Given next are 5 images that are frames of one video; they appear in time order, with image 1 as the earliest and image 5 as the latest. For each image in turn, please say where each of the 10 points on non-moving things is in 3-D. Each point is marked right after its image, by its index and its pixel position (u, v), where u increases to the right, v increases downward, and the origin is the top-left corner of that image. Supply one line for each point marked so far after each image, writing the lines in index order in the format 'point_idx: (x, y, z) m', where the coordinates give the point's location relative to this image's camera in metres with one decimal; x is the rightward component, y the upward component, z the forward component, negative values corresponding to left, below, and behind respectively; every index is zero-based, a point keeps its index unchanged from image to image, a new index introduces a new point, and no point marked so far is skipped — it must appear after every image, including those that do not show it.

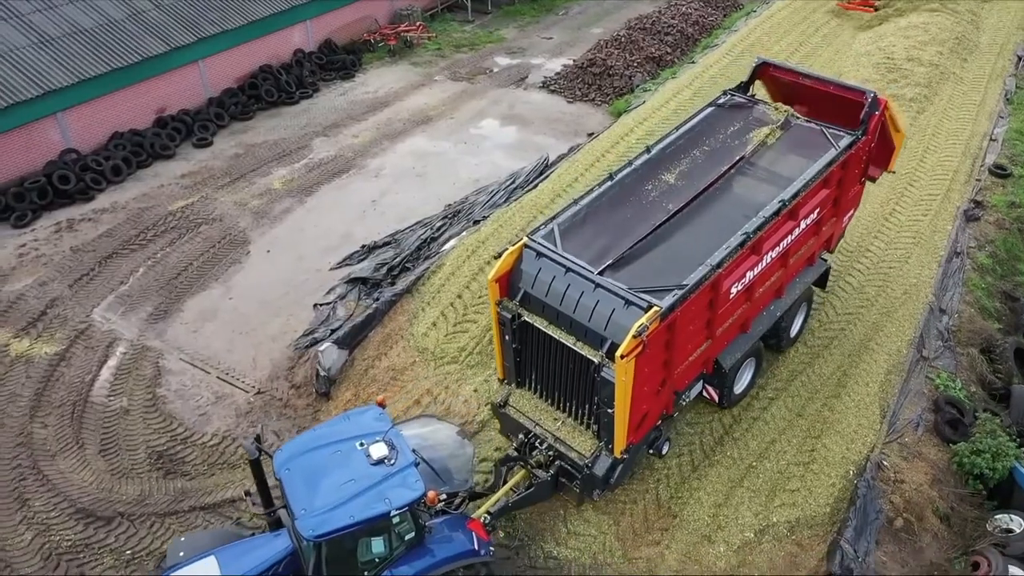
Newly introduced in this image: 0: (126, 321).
0: (-5.2, -0.4, +9.7) m
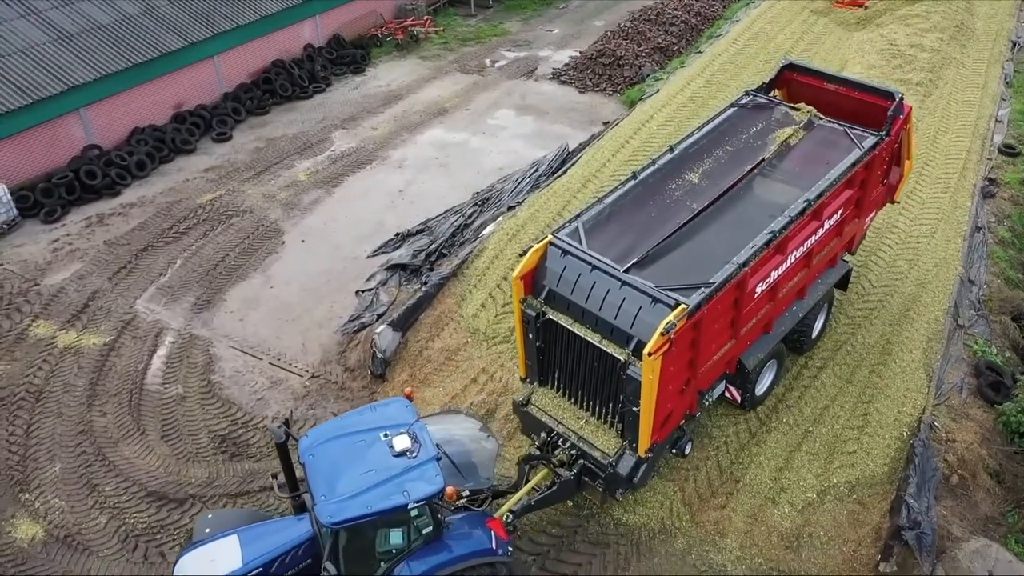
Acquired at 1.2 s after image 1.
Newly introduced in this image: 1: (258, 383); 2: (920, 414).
0: (-4.6, -0.3, +9.8) m
1: (-3.1, -1.1, +8.7) m
2: (+4.3, -1.3, +7.6) m
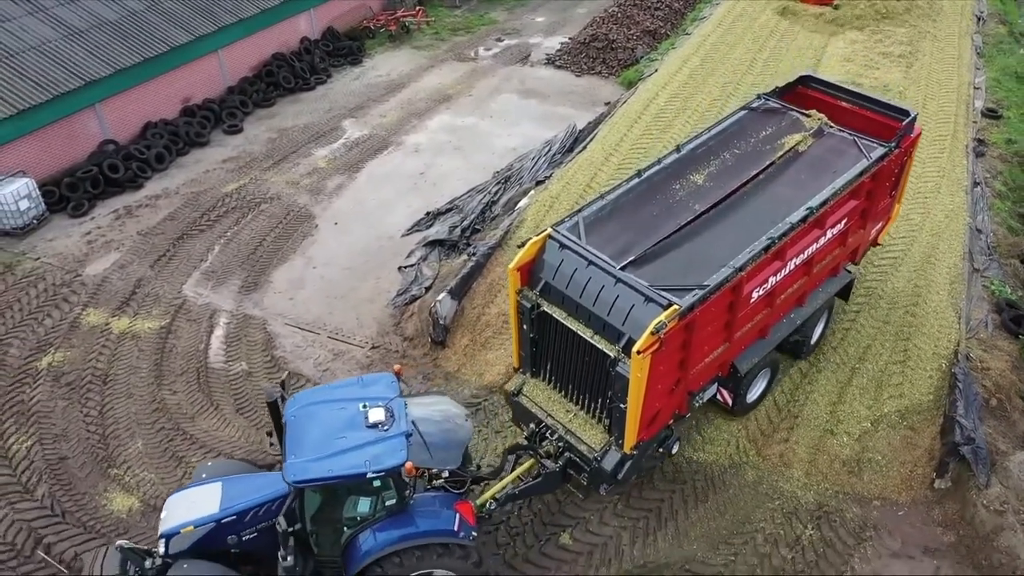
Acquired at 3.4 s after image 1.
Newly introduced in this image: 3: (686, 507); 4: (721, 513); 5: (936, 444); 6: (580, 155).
0: (-4.0, -0.1, +9.9) m
1: (-2.4, -0.8, +8.9) m
2: (+5.1, -0.7, +8.3) m
3: (+1.7, -2.2, +7.1) m
4: (+2.0, -2.2, +7.1) m
5: (+4.3, -1.6, +7.4) m
6: (+1.2, +2.3, +12.2) m
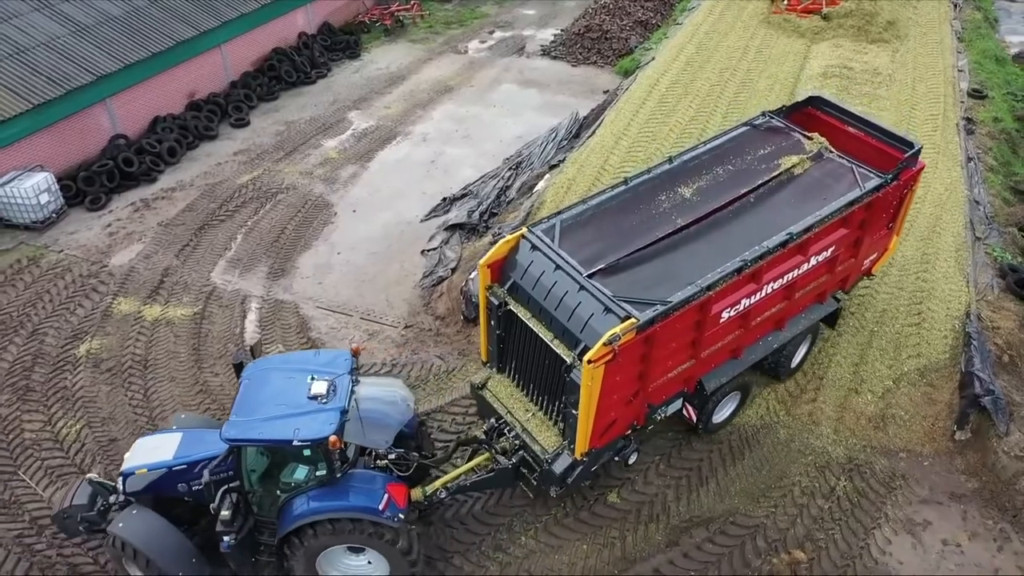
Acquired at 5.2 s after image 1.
0: (-3.7, +0.1, +10.1) m
1: (-2.0, -0.6, +9.1) m
2: (+5.5, -0.2, +8.7) m
3: (+2.2, -1.8, +7.5) m
4: (+2.5, -1.9, +7.4) m
5: (+4.8, -1.2, +7.8) m
6: (+1.4, +2.6, +12.5) m
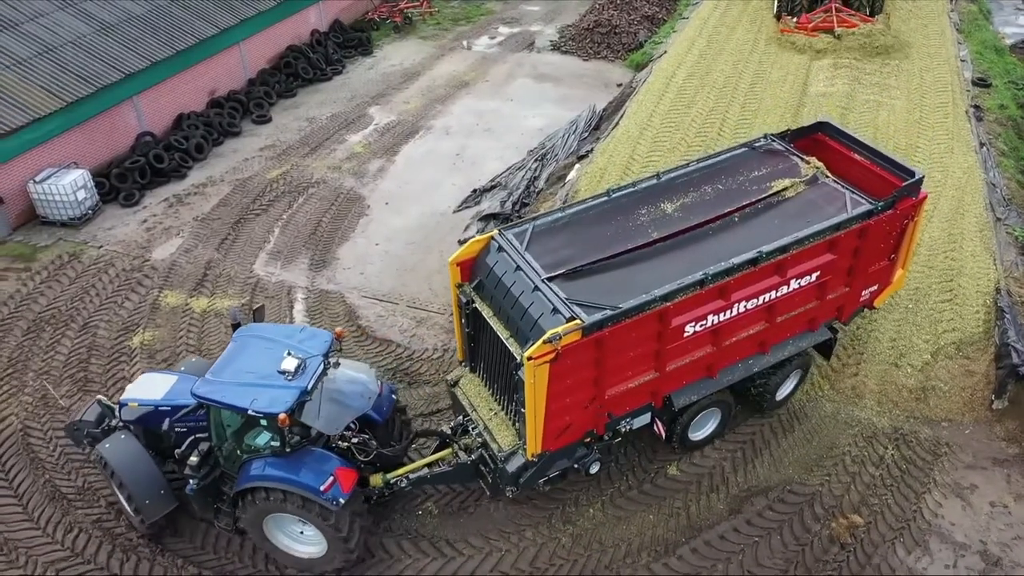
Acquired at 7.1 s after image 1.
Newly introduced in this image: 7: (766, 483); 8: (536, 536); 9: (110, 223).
0: (-3.1, +0.2, +10.2) m
1: (-1.4, -0.5, +9.3) m
2: (+6.1, 0.0, +9.1) m
3: (+2.8, -1.6, +7.7) m
4: (+3.2, -1.6, +7.7) m
5: (+5.4, -0.9, +8.2) m
6: (+1.8, +2.8, +12.8) m
7: (+2.6, -2.0, +7.3) m
8: (+0.2, -2.4, +6.9) m
9: (-6.3, +1.0, +11.3) m
